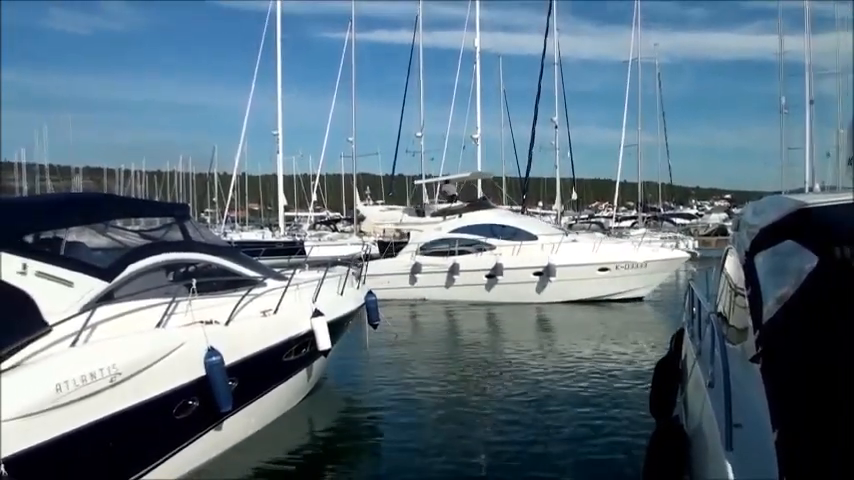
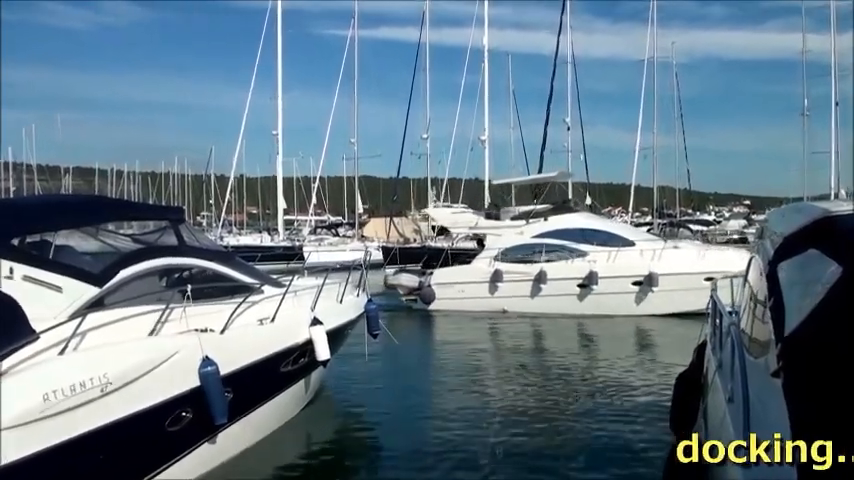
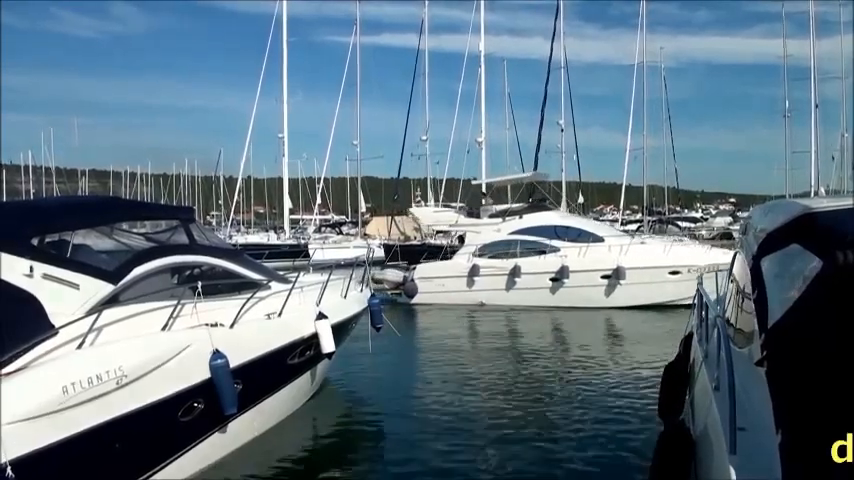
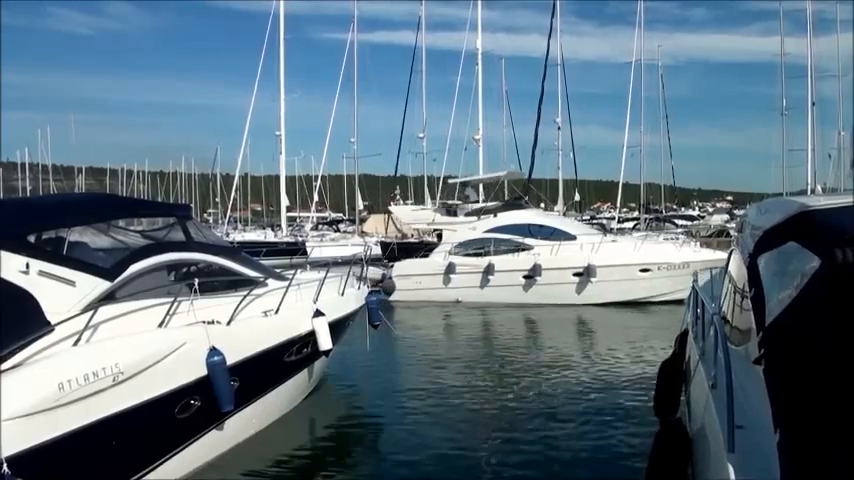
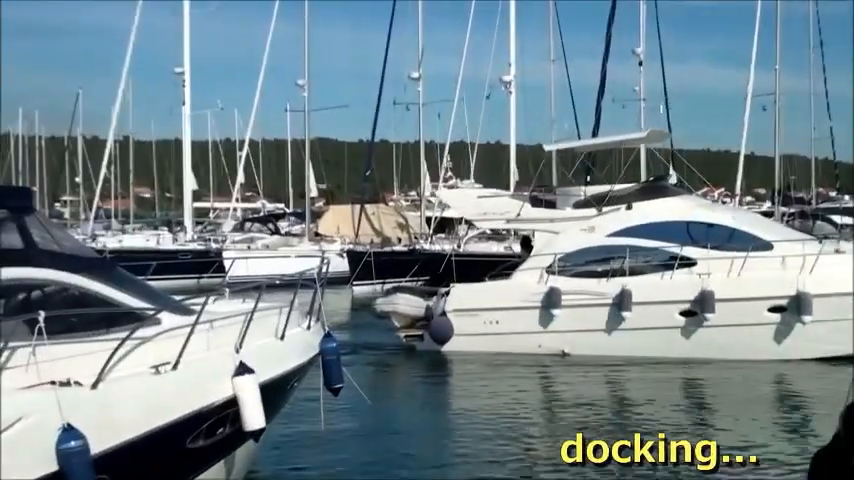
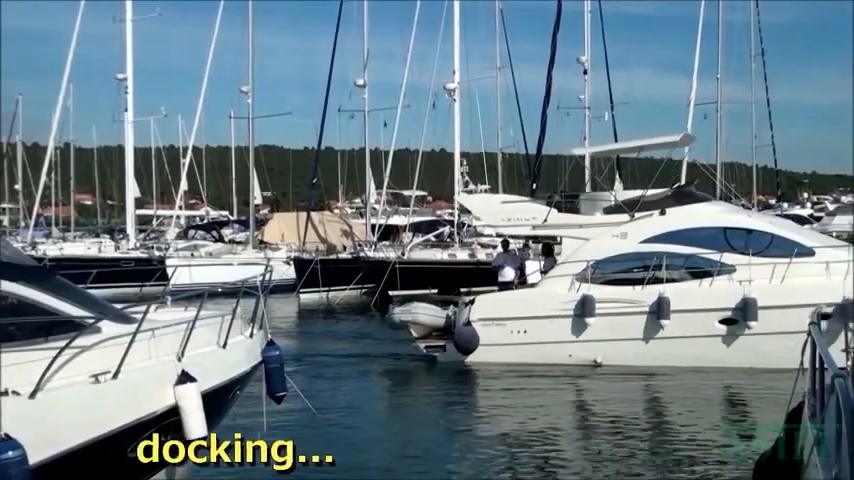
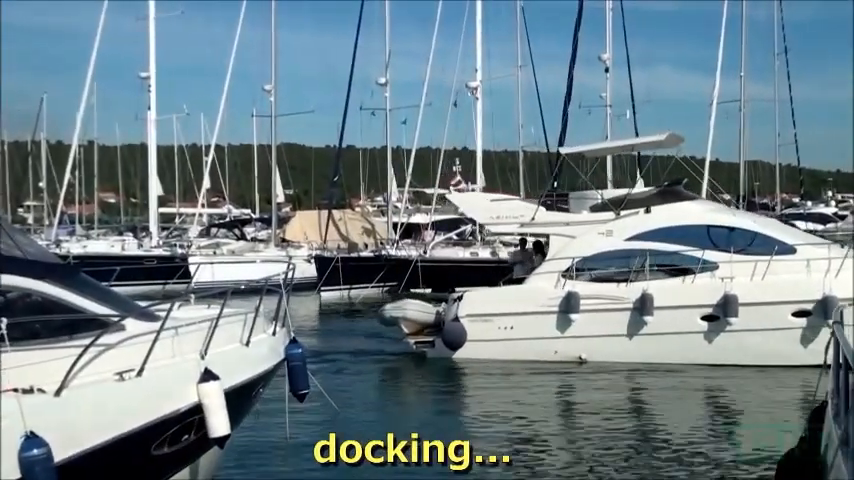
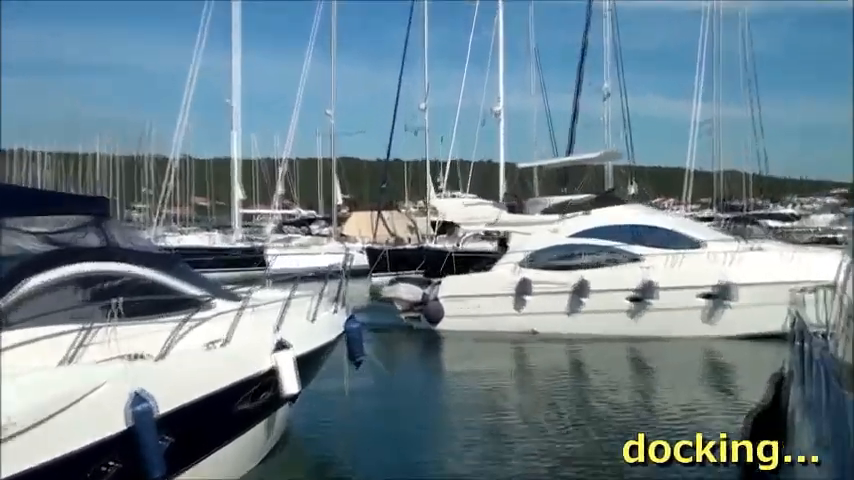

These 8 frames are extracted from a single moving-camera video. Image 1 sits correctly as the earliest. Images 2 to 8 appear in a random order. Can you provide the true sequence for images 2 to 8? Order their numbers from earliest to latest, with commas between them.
4, 3, 2, 8, 5, 7, 6
